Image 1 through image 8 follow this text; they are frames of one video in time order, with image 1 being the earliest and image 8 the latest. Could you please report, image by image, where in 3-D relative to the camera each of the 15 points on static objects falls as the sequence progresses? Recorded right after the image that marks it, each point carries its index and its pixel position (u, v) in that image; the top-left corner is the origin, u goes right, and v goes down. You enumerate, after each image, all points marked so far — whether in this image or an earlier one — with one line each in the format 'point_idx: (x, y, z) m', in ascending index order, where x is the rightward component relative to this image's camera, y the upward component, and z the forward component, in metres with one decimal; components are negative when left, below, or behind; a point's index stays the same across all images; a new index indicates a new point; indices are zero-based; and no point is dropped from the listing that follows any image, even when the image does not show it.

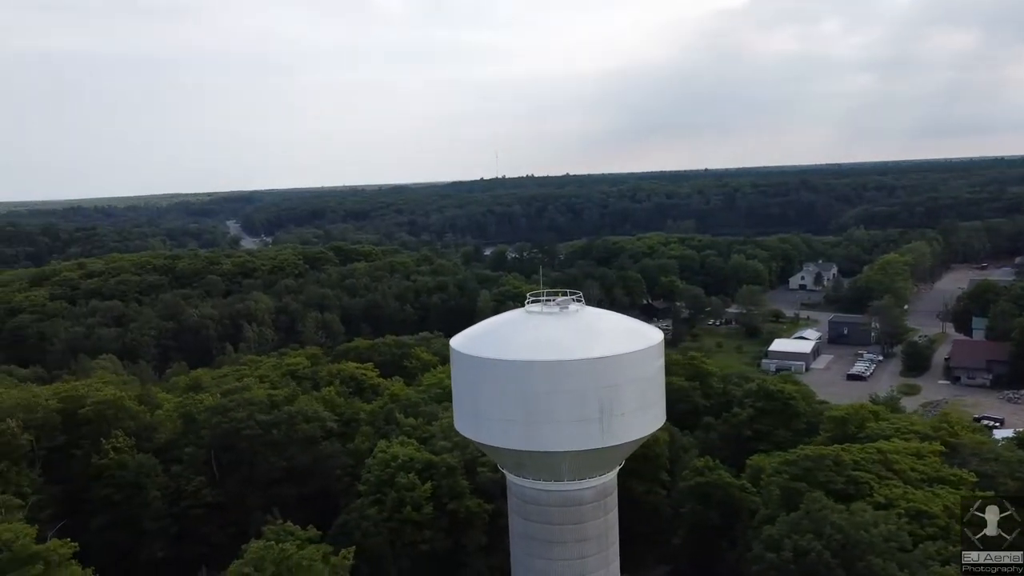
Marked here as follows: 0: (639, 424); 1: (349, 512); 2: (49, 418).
0: (+1.4, -1.6, +9.4) m
1: (-2.8, -3.8, +14.0) m
2: (-10.4, -2.9, +18.3) m
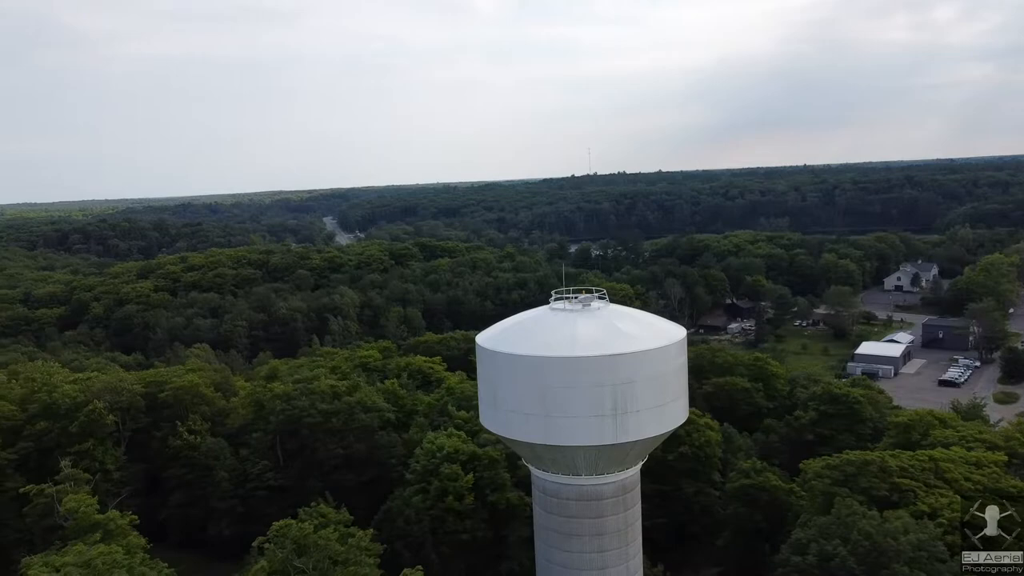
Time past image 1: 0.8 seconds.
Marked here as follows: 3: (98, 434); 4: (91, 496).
0: (+1.6, -1.6, +9.5) m
1: (-2.1, -3.7, +14.5) m
2: (-9.1, -2.7, +19.7) m
3: (-9.4, -3.3, +18.6) m
4: (-5.8, -2.9, +11.4) m
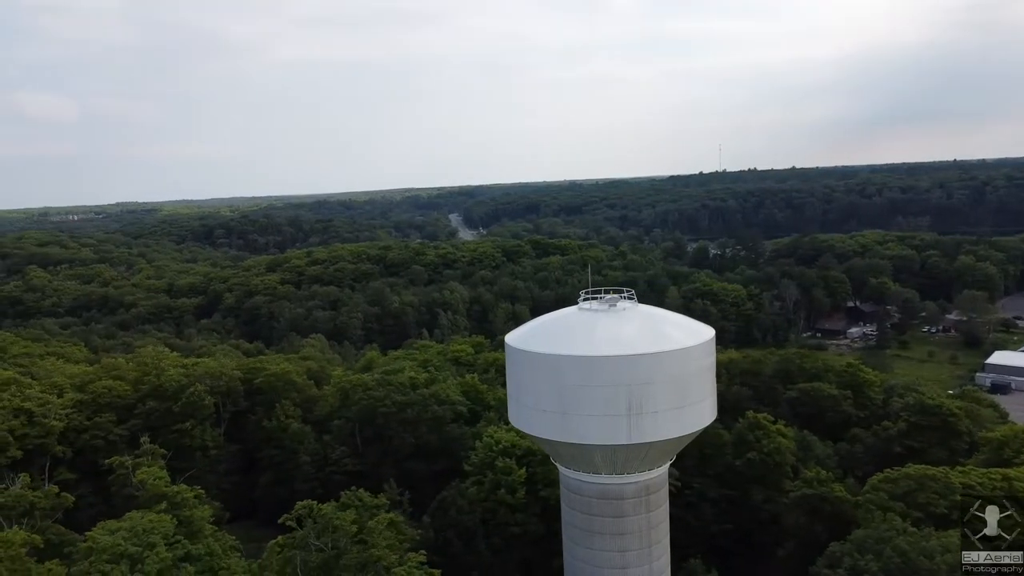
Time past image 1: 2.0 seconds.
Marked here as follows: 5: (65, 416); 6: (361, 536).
0: (+1.8, -1.6, +9.5) m
1: (-1.1, -3.7, +15.0) m
2: (-7.3, -2.5, +21.2) m
3: (-7.7, -3.1, +20.1) m
4: (-5.3, -2.8, +12.4) m
5: (-10.3, -3.0, +19.0) m
6: (-1.8, -2.9, +9.5) m
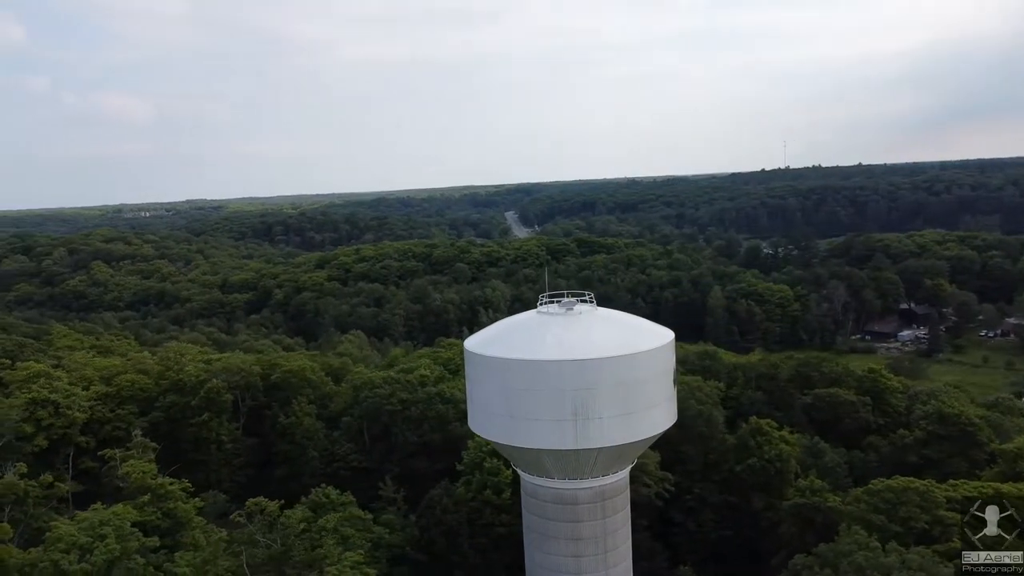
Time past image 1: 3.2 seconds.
0: (+1.2, -1.6, +9.4) m
1: (-1.3, -3.7, +15.1) m
2: (-7.0, -2.4, +21.7) m
3: (-7.5, -3.0, +20.7) m
4: (-5.7, -2.8, +12.9) m
5: (-10.2, -2.9, +19.8) m
6: (-2.4, -2.9, +9.6) m
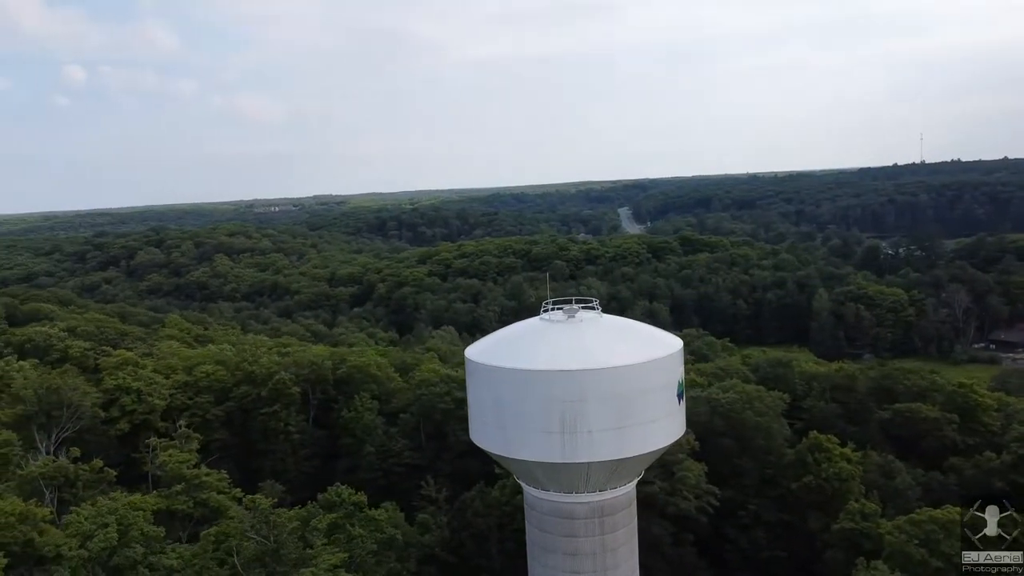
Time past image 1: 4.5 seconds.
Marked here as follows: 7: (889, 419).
0: (+1.1, -1.7, +9.0) m
1: (-0.7, -3.7, +15.0) m
2: (-5.3, -2.3, +22.4) m
3: (-6.0, -2.9, +21.4) m
4: (-5.3, -2.7, +13.4) m
5: (-8.8, -2.7, +20.9) m
6: (-2.5, -2.9, +9.8) m
7: (+8.7, -3.0, +18.8) m
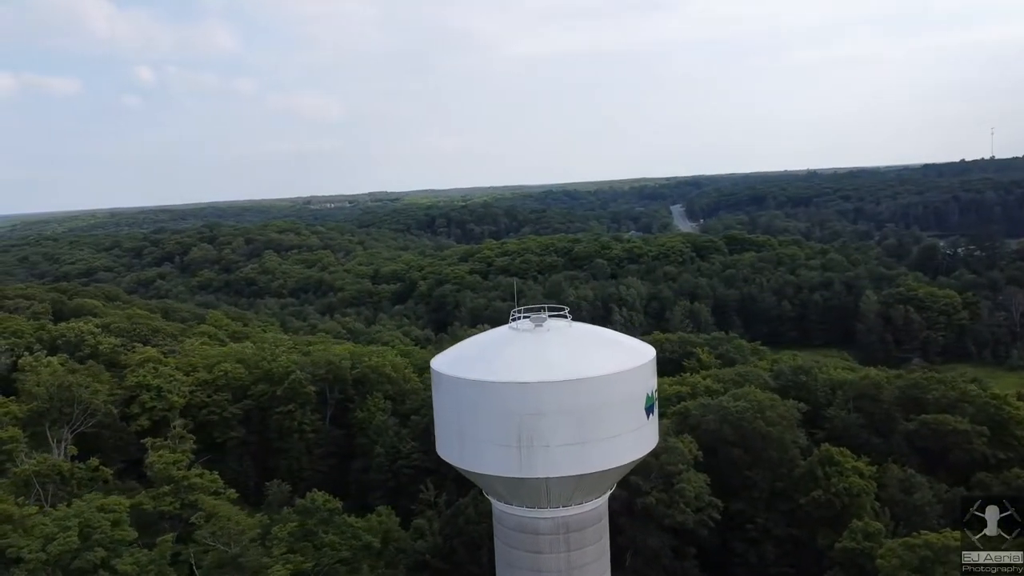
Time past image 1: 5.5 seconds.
0: (+0.6, -1.8, +8.6) m
1: (-0.7, -3.8, +14.8) m
2: (-4.9, -2.3, +22.4) m
3: (-5.6, -2.9, +21.5) m
4: (-5.4, -2.8, +13.5) m
5: (-8.4, -2.7, +21.2) m
6: (-2.9, -3.0, +9.7) m
7: (+8.8, -3.1, +18.0) m
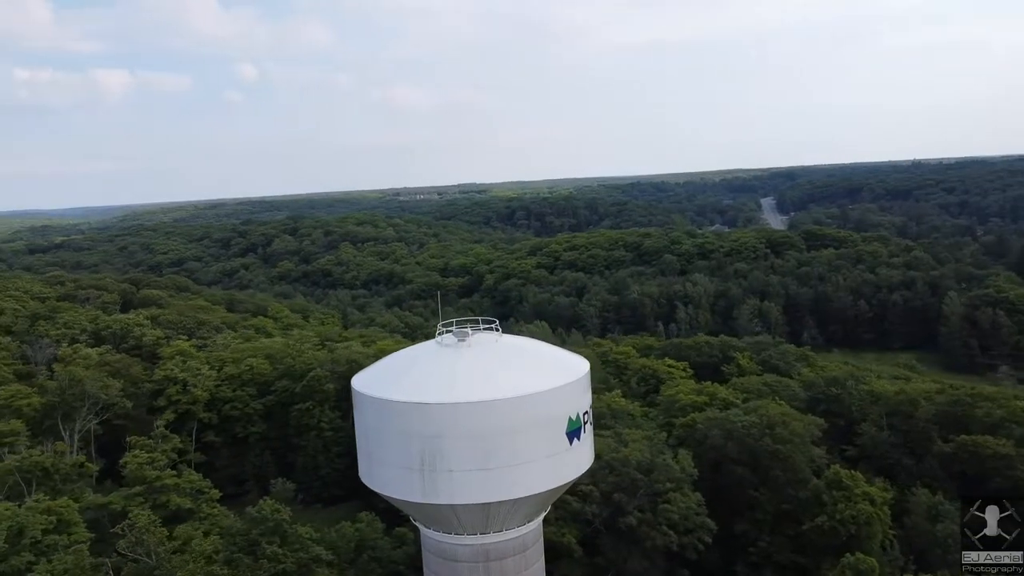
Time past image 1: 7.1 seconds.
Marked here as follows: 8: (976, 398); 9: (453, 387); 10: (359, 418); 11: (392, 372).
0: (-0.3, -2.0, +8.1) m
1: (-1.0, -3.8, +14.4) m
2: (-4.3, -2.2, +22.4) m
3: (-5.1, -2.8, +21.6) m
4: (-5.8, -2.8, +13.6) m
5: (-7.9, -2.6, +21.6) m
6: (-3.8, -3.1, +9.5) m
7: (+8.8, -3.3, +16.5) m
8: (+10.0, -2.4, +17.6) m
9: (-0.6, -1.0, +8.3) m
10: (-1.6, -1.4, +9.0) m
11: (-1.2, -0.9, +9.0) m
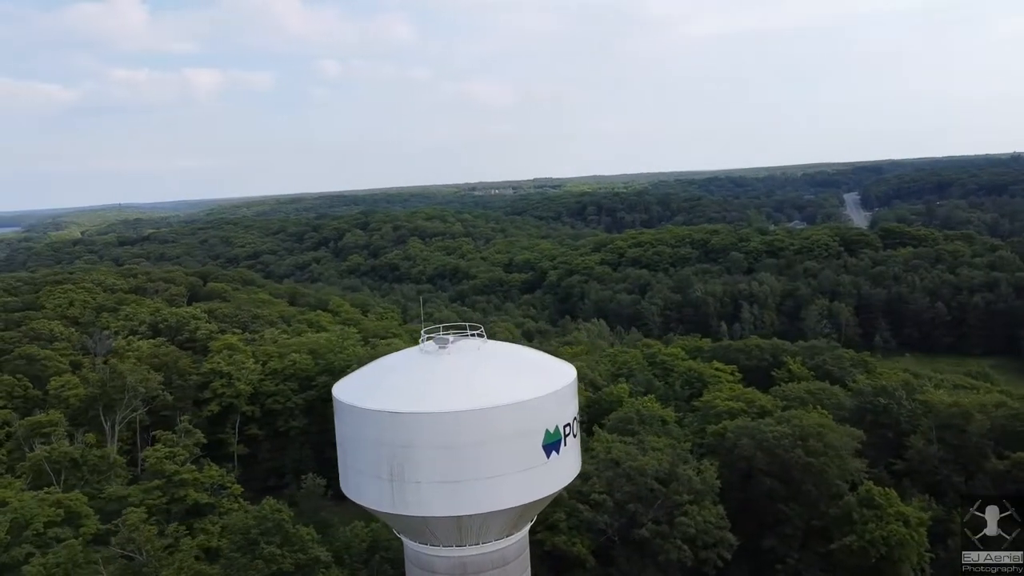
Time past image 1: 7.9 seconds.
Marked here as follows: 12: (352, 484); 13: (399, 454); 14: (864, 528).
0: (-0.6, -2.0, +7.8) m
1: (-0.8, -3.9, +14.2) m
2: (-3.2, -2.2, +22.5) m
3: (-4.1, -2.8, +21.8) m
4: (-5.6, -2.7, +13.9) m
5: (-6.9, -2.5, +22.0) m
6: (-3.9, -3.1, +9.6) m
7: (+9.3, -3.4, +15.4) m
8: (+10.5, -2.5, +16.4) m
9: (-0.8, -1.1, +8.1) m
10: (-1.8, -1.4, +8.9) m
11: (-1.4, -0.9, +8.9) m
12: (-1.6, -2.0, +8.5) m
13: (-1.1, -1.6, +7.9) m
14: (+5.6, -3.8, +12.9) m
